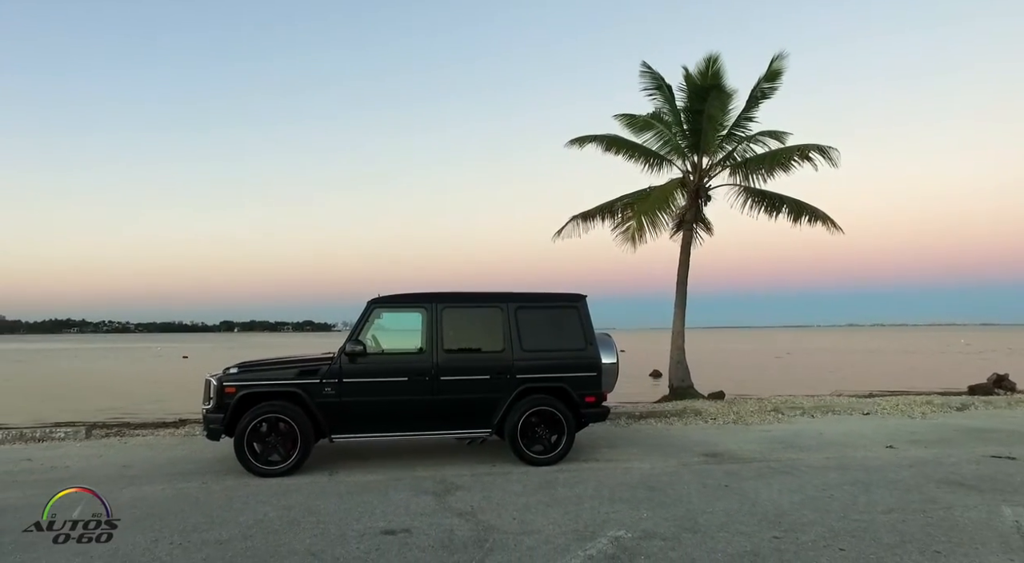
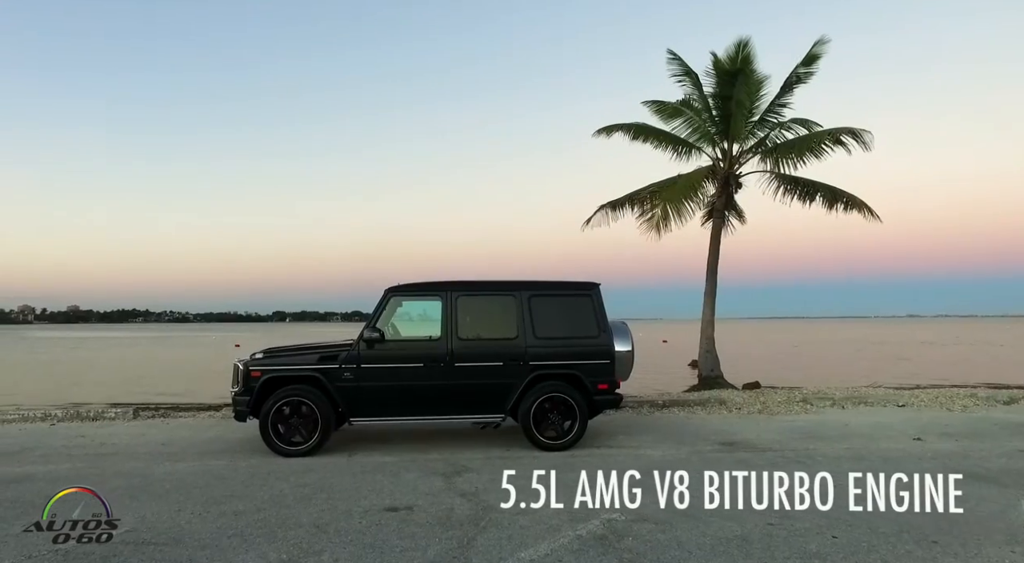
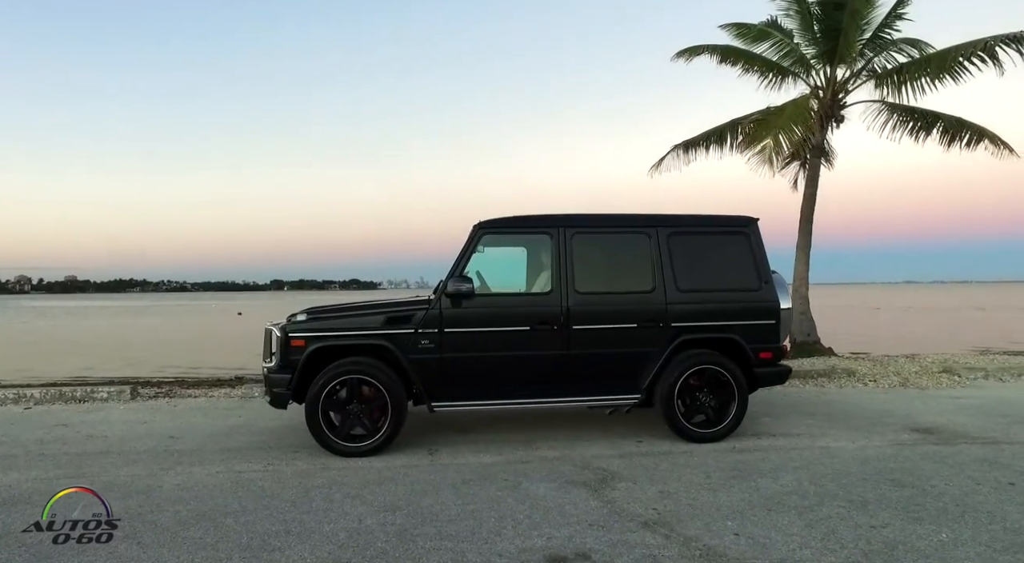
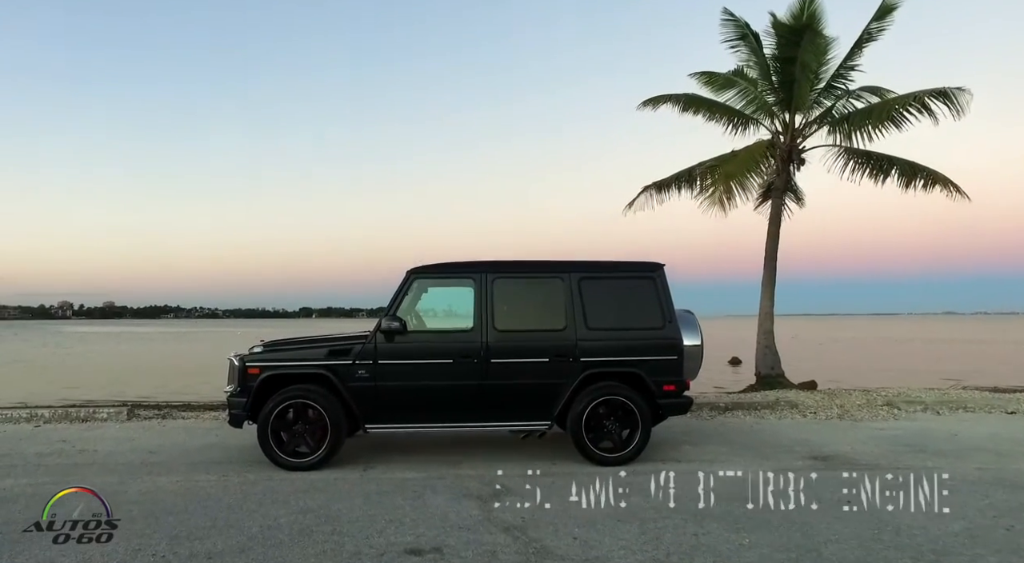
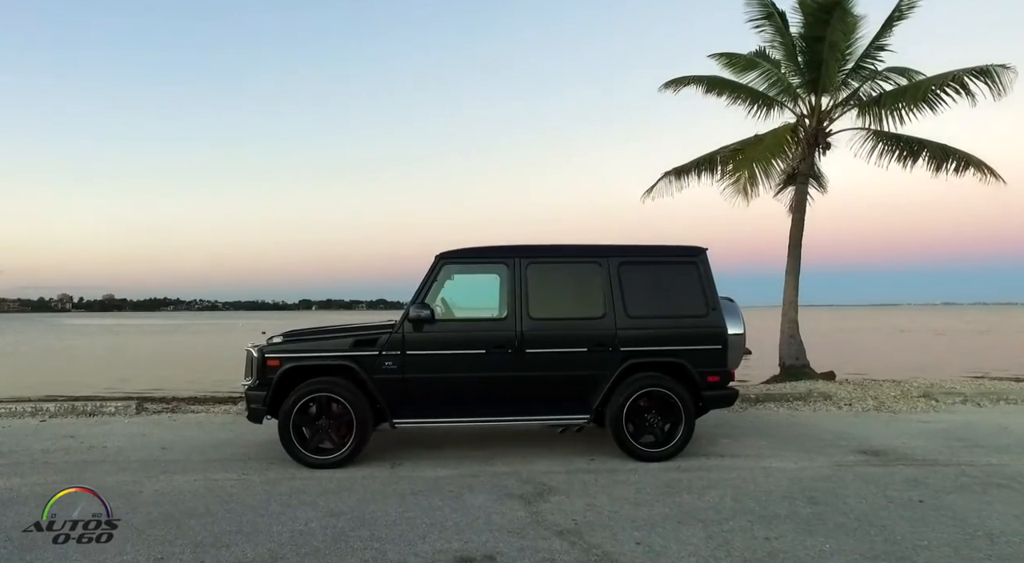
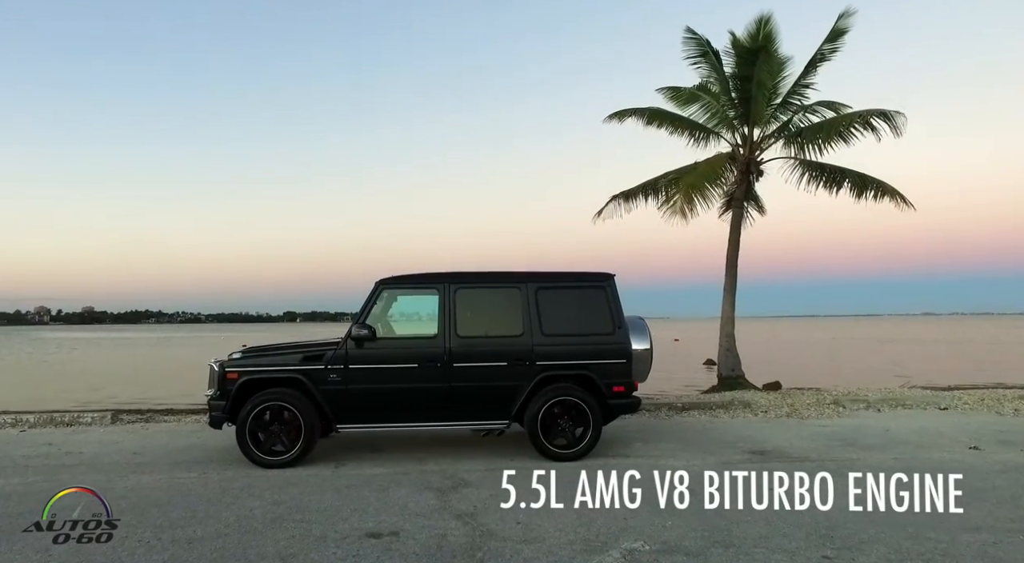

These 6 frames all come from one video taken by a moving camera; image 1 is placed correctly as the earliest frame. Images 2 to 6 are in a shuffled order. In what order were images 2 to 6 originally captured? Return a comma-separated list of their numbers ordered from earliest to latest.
2, 6, 4, 5, 3
